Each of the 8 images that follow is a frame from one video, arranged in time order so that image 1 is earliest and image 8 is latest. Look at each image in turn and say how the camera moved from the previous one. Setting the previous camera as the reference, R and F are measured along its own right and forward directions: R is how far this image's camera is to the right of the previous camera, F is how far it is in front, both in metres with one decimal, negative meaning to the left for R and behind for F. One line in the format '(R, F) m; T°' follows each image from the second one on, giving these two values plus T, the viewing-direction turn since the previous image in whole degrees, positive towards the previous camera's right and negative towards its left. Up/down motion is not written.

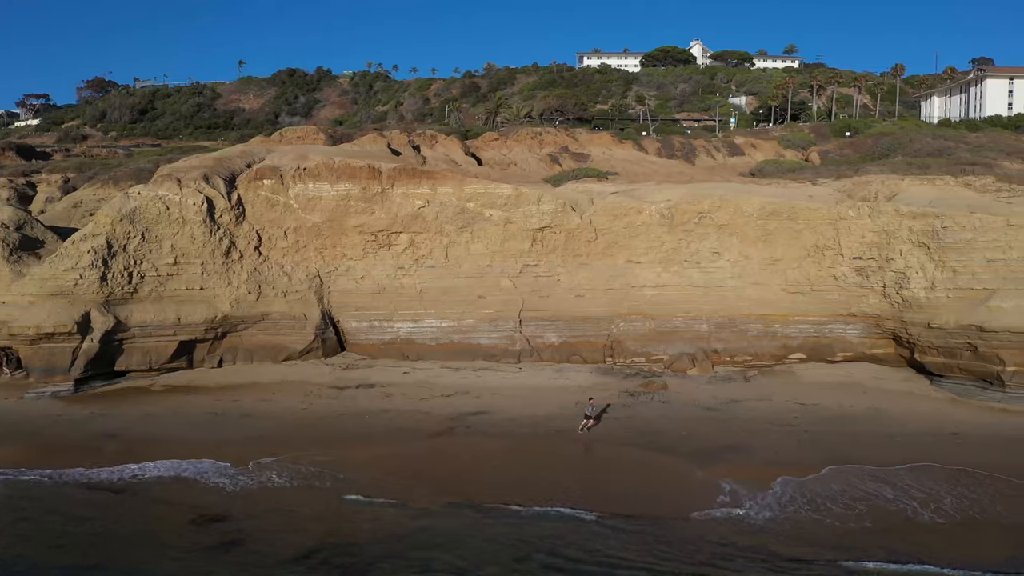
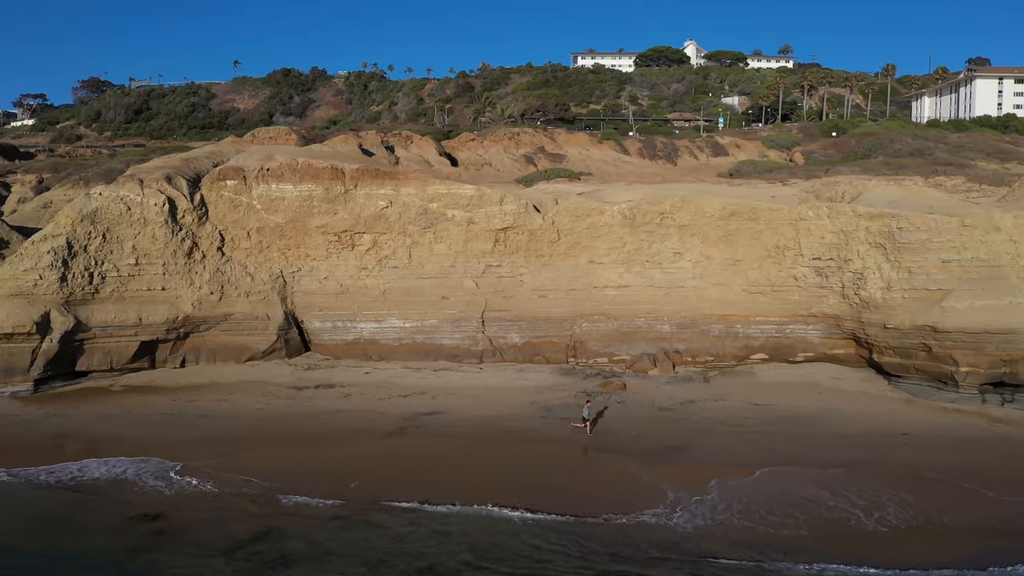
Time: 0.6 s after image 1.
(+0.7, 0.0) m; 0°
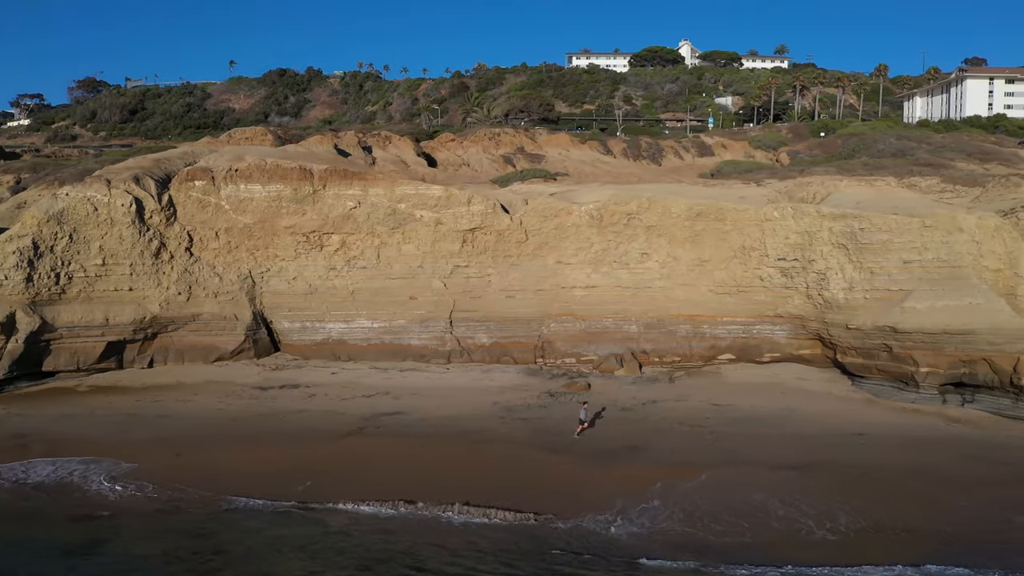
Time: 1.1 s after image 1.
(+0.6, 0.0) m; 0°
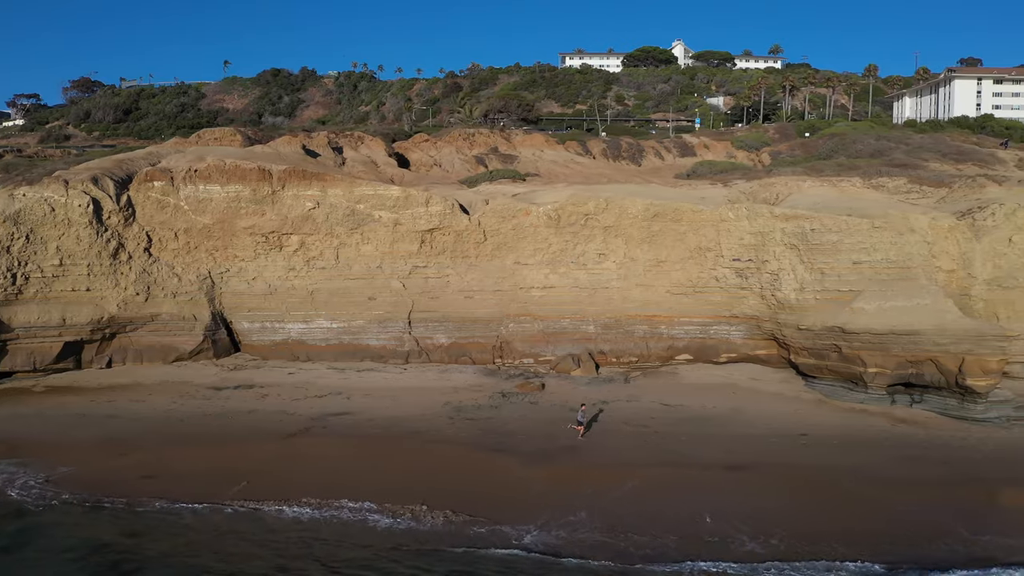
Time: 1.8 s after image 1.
(+0.7, 0.0) m; 0°
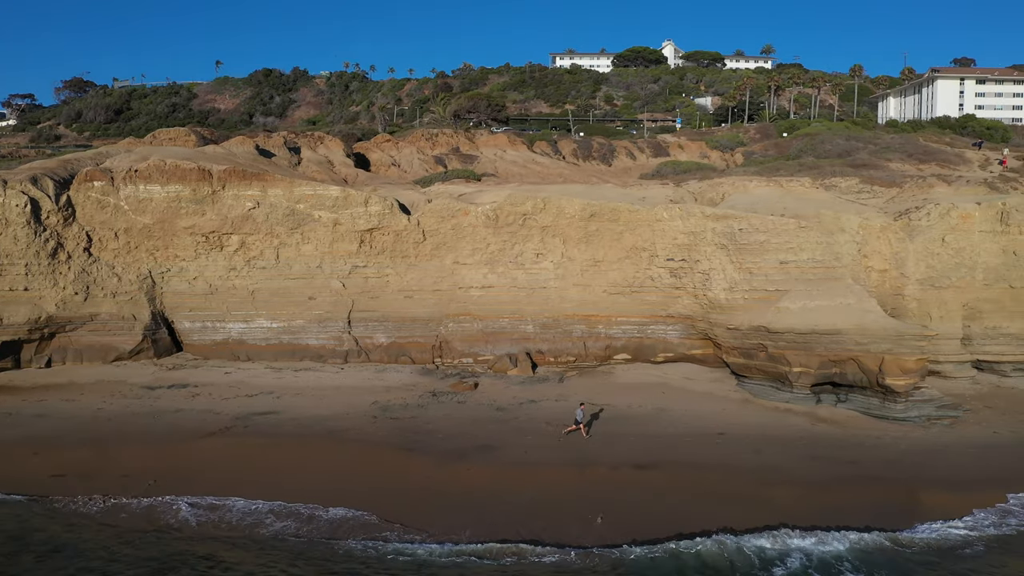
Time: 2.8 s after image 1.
(+1.1, 0.0) m; 0°
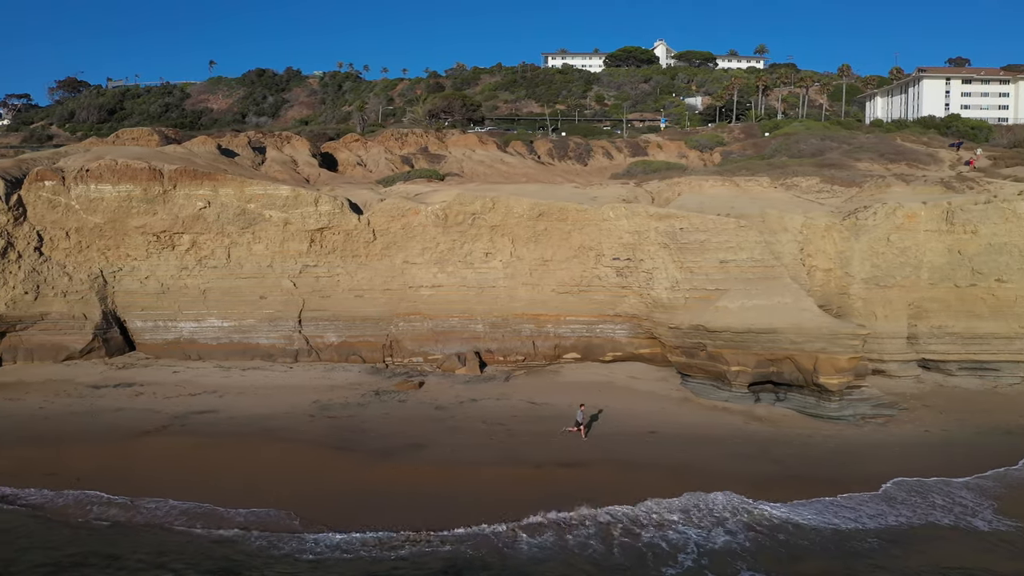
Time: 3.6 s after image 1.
(+0.9, 0.0) m; 0°
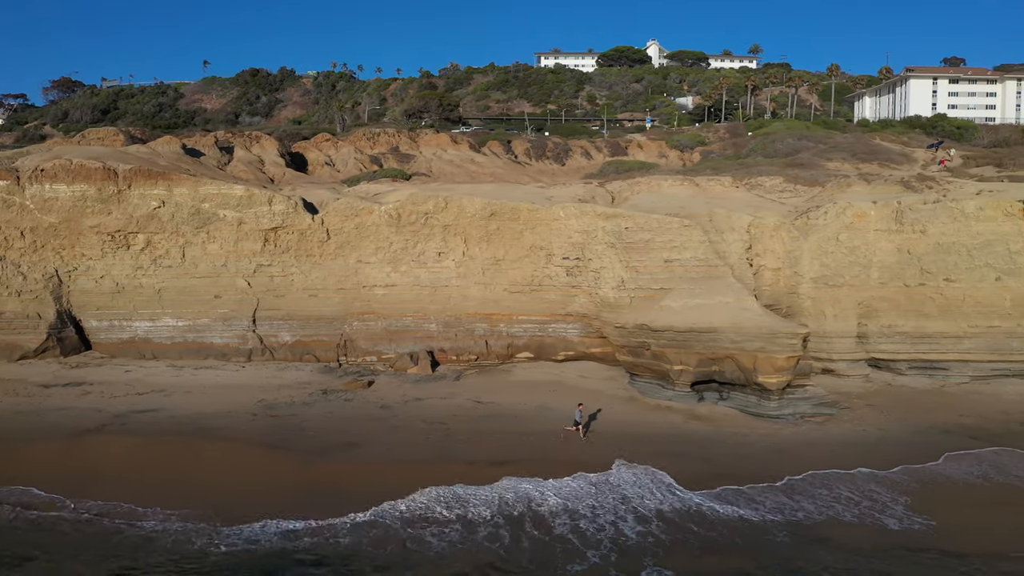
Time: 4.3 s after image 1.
(+0.8, 0.0) m; 0°
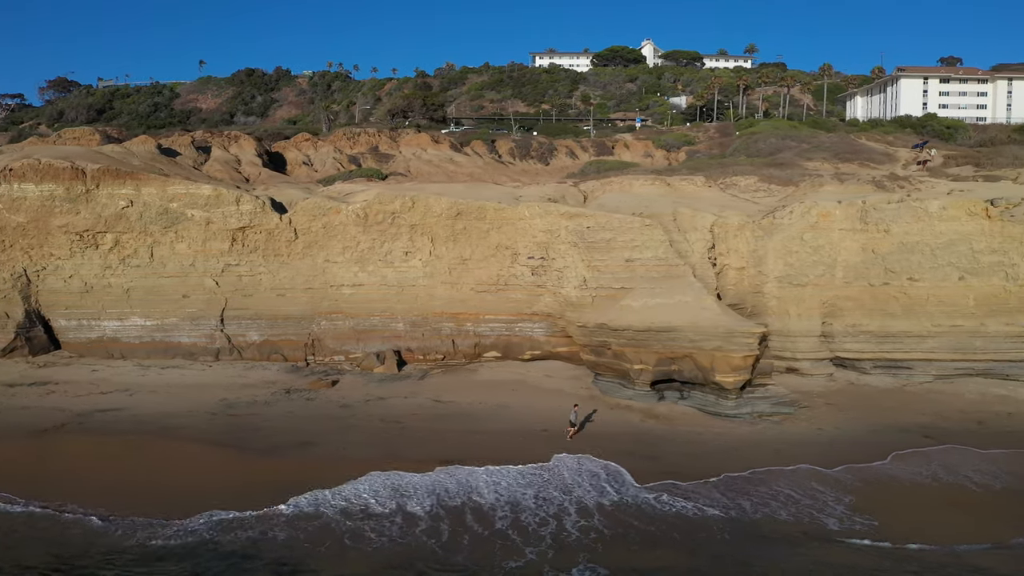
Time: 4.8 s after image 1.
(+0.6, 0.0) m; 0°
